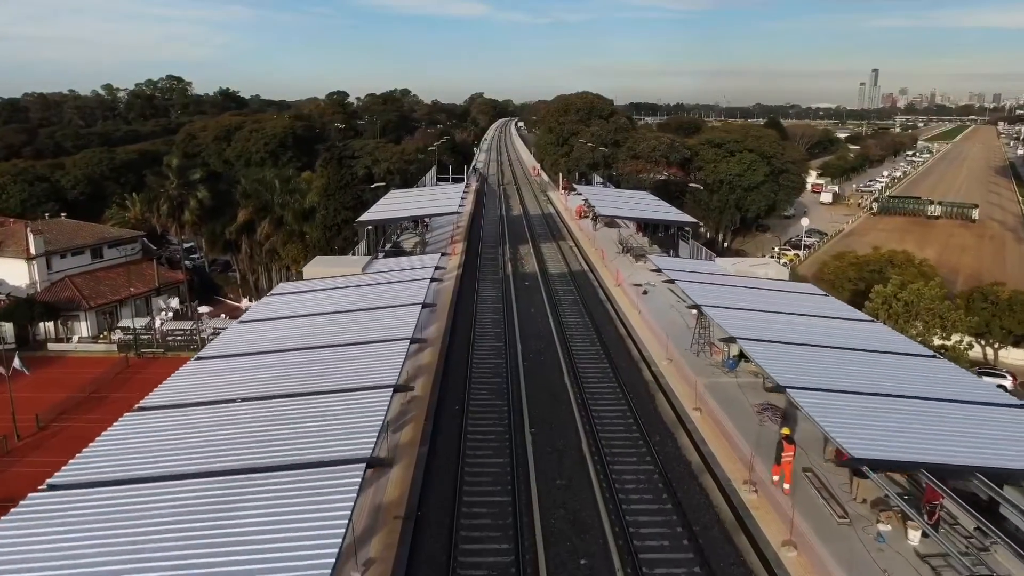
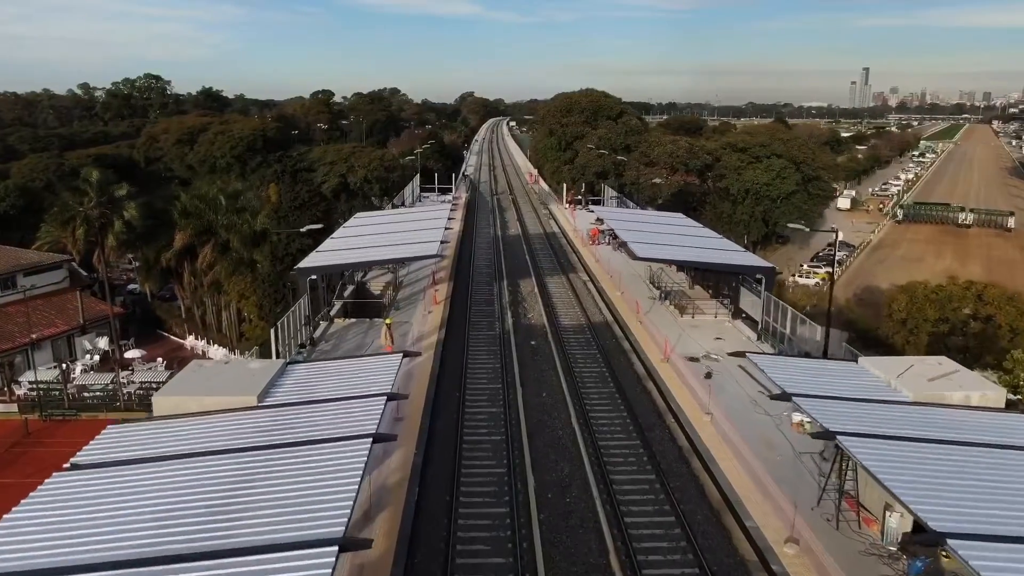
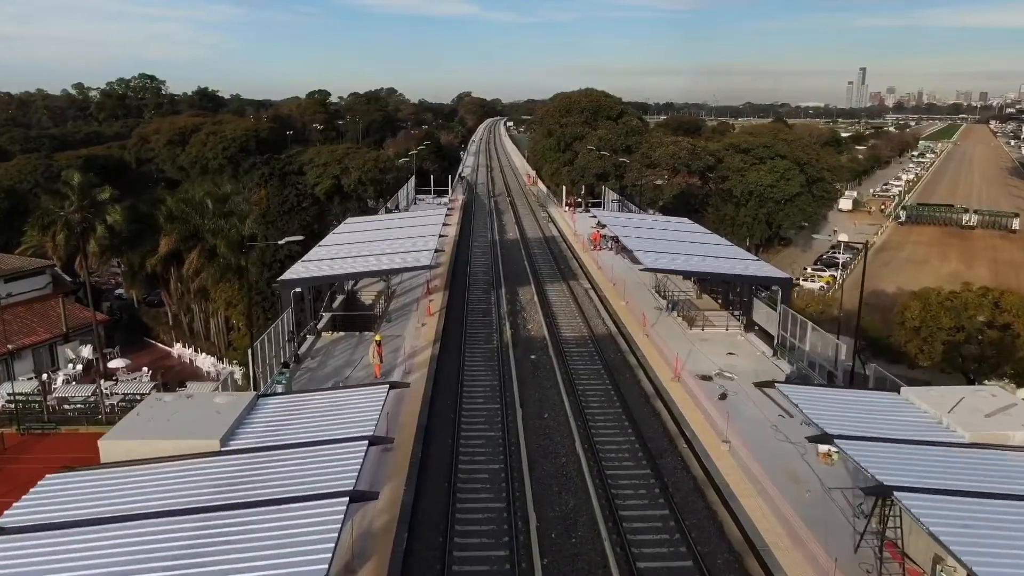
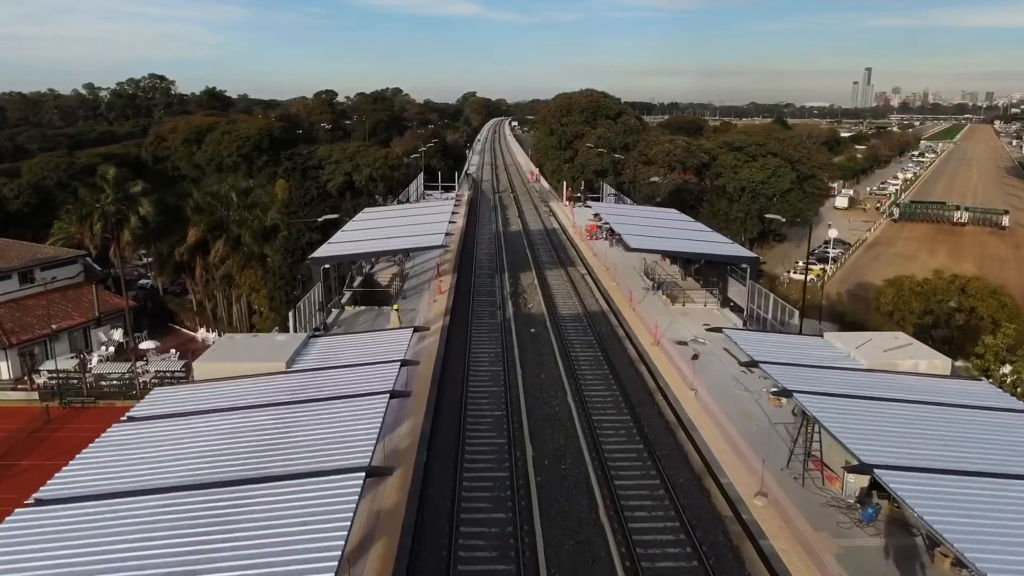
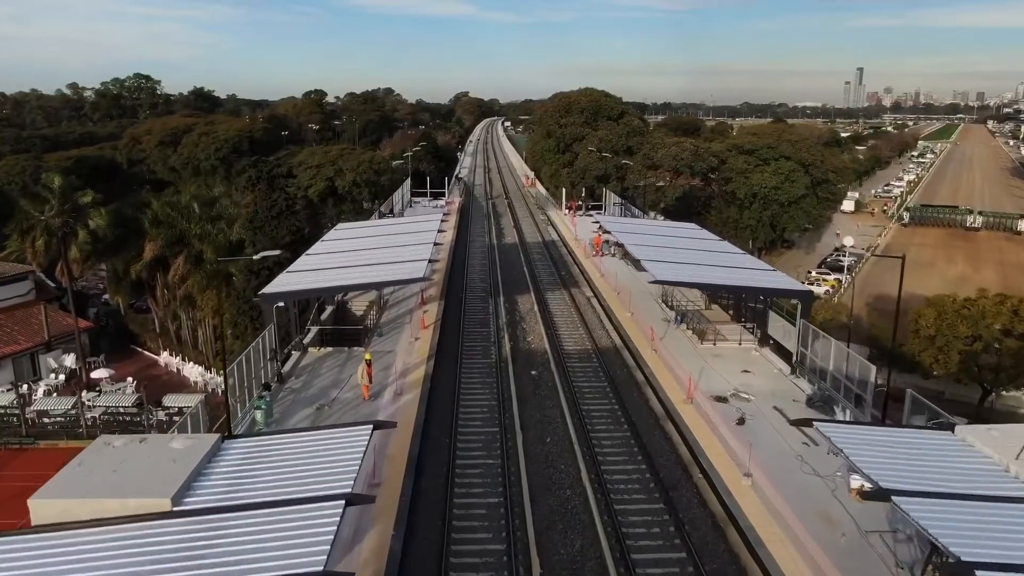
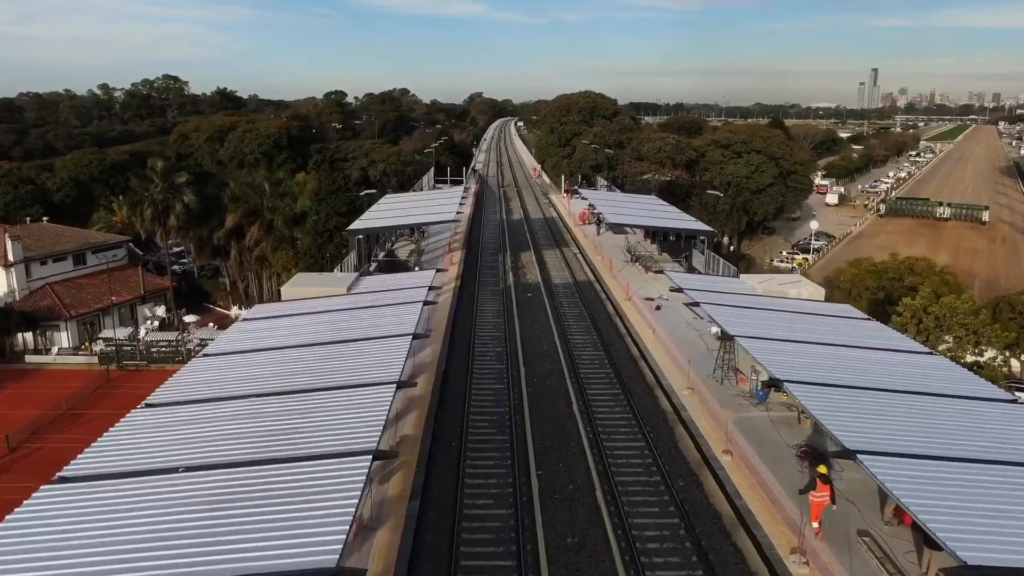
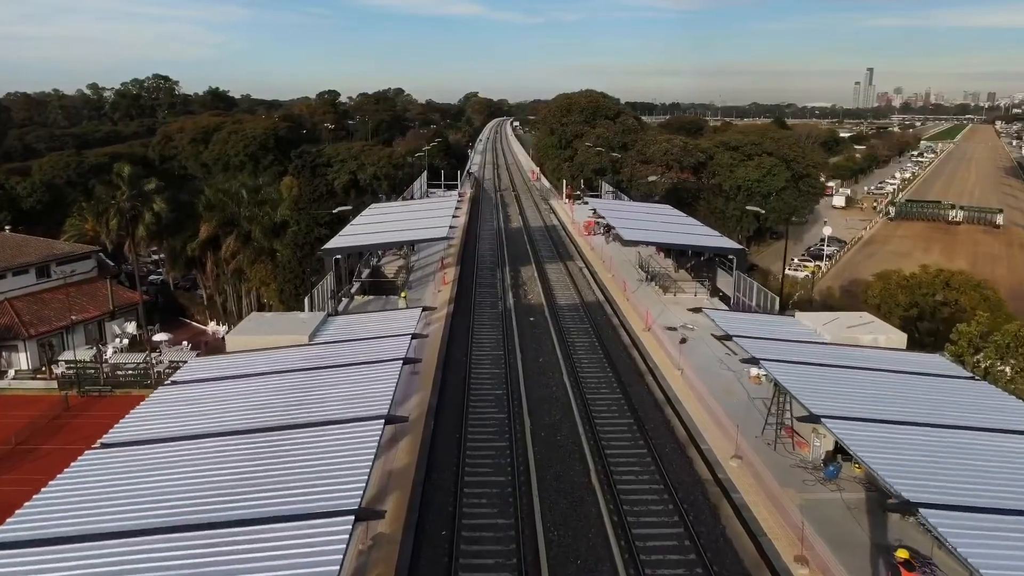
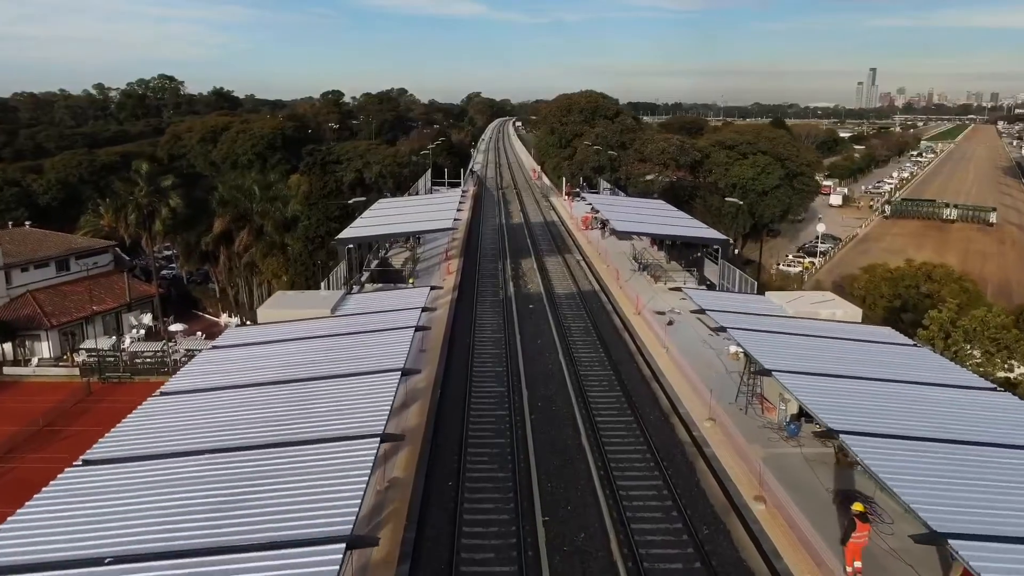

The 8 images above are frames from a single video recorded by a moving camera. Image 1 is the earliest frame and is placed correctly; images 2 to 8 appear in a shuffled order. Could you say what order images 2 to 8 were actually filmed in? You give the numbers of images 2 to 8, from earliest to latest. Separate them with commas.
6, 8, 7, 4, 2, 3, 5
